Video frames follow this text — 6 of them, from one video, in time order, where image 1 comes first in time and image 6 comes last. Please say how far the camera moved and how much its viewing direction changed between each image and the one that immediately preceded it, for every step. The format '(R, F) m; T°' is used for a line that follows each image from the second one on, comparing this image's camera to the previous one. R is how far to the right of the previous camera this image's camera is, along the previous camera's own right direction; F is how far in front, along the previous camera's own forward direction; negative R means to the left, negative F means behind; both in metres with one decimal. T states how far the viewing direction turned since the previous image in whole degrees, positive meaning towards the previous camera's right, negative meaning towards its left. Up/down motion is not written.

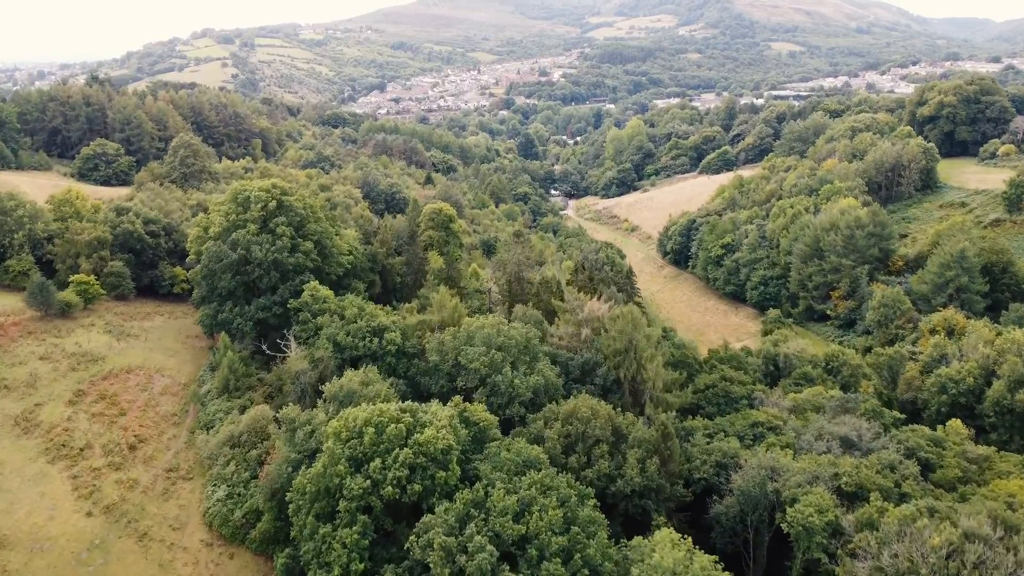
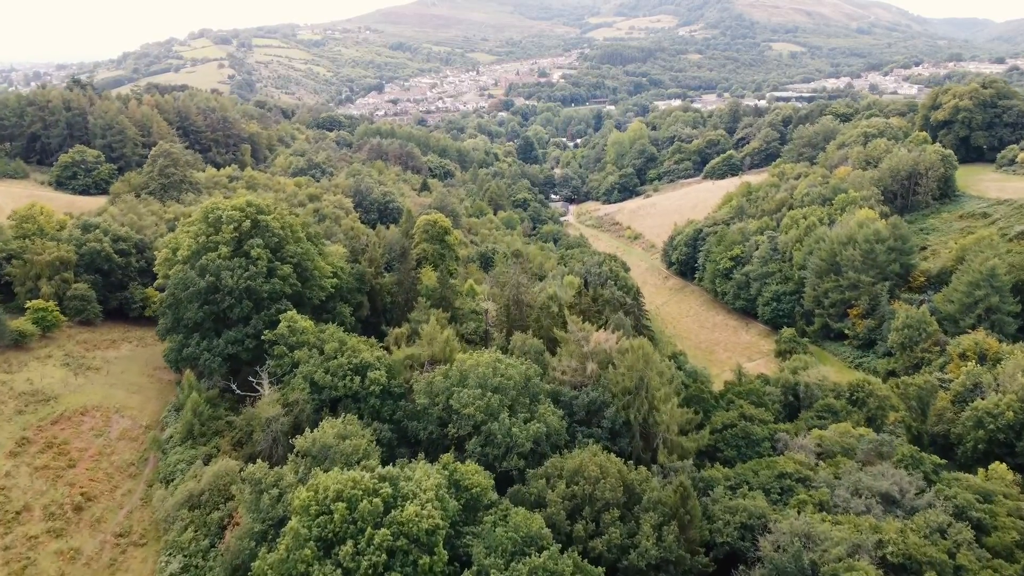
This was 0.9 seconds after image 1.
(0.0, +2.3) m; 0°
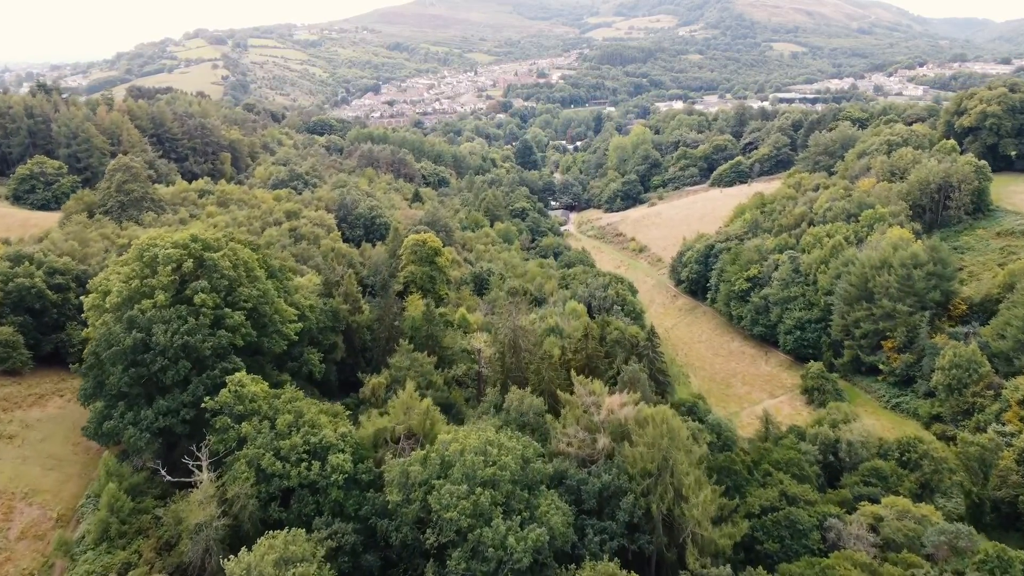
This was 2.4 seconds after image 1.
(+0.1, +3.9) m; 0°
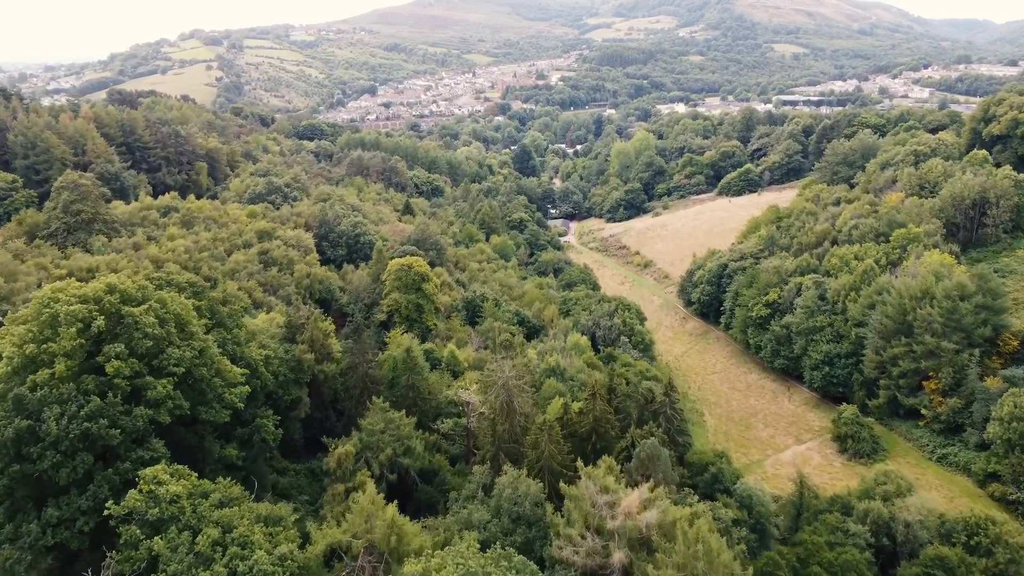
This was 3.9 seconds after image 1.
(+0.2, +3.9) m; 0°
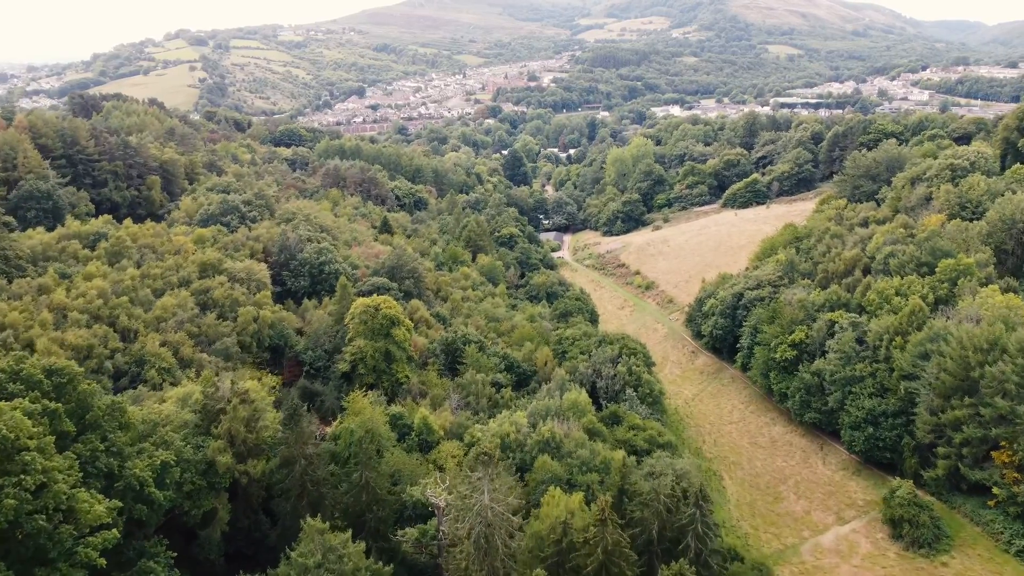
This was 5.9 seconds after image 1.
(+0.2, +5.4) m; +1°
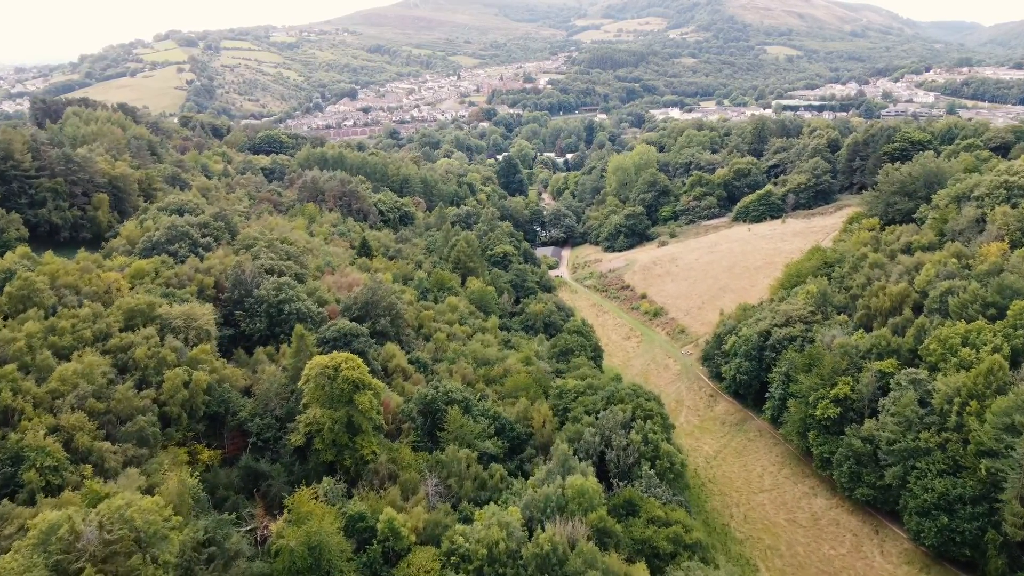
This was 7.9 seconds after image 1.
(+0.2, +5.4) m; 0°
